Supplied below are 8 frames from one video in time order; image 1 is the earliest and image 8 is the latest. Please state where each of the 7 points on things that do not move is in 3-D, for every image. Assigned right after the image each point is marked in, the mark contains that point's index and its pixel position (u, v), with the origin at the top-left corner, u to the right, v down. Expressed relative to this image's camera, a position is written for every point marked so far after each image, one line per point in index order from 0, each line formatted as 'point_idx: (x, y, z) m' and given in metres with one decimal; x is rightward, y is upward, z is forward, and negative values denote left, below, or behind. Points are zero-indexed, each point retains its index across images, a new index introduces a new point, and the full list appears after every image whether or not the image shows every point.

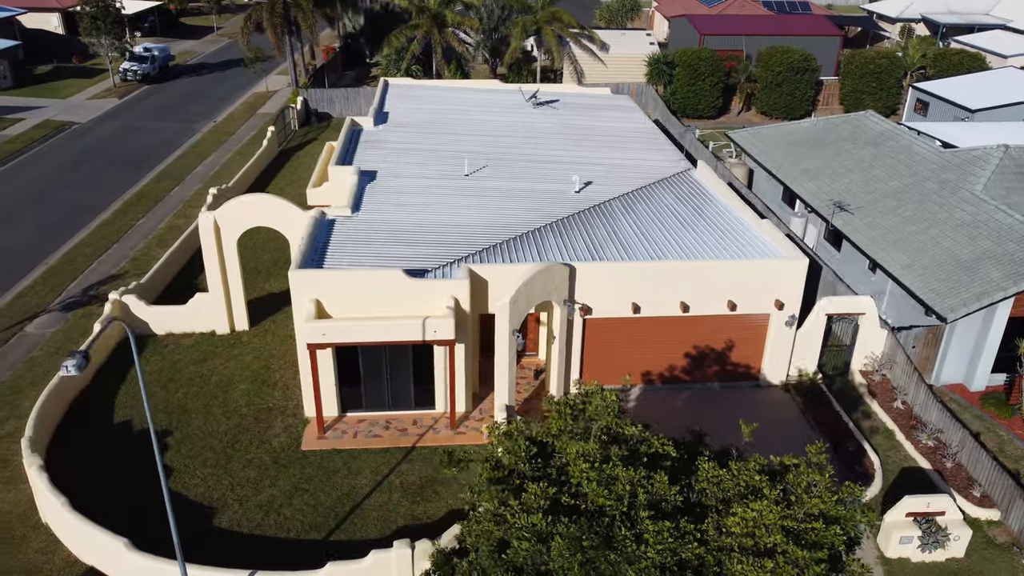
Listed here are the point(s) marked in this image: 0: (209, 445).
0: (-6.9, -3.6, +18.4) m
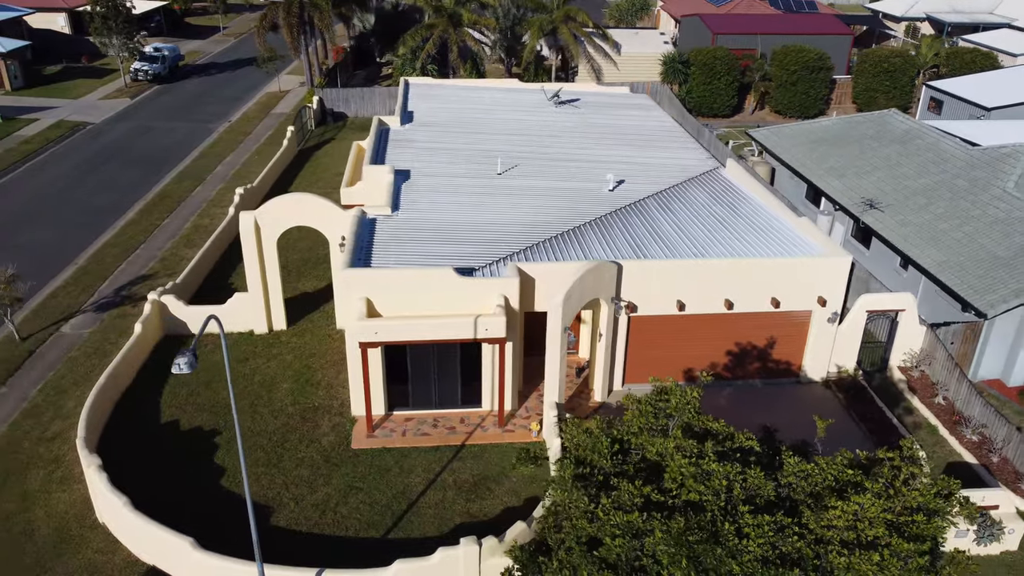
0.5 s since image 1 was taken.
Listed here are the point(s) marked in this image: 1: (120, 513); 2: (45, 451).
0: (-5.8, -3.6, +18.4) m
1: (-7.3, -4.2, +15.2) m
2: (-10.5, -3.7, +18.3) m
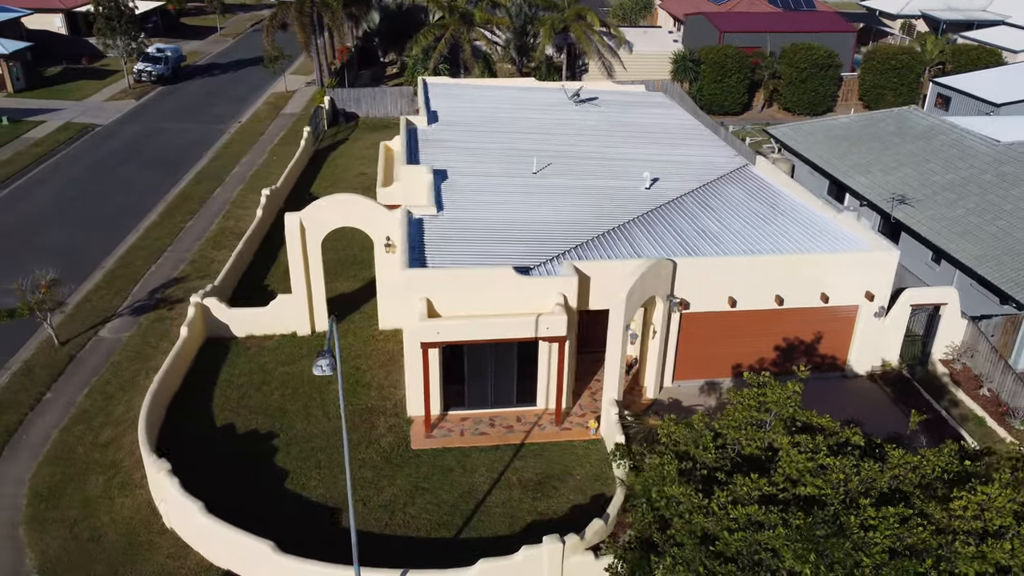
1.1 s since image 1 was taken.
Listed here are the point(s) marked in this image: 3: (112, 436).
0: (-4.4, -3.6, +18.4) m
1: (-5.9, -4.3, +15.1) m
2: (-9.2, -3.8, +18.1) m
3: (-9.3, -3.5, +18.8) m
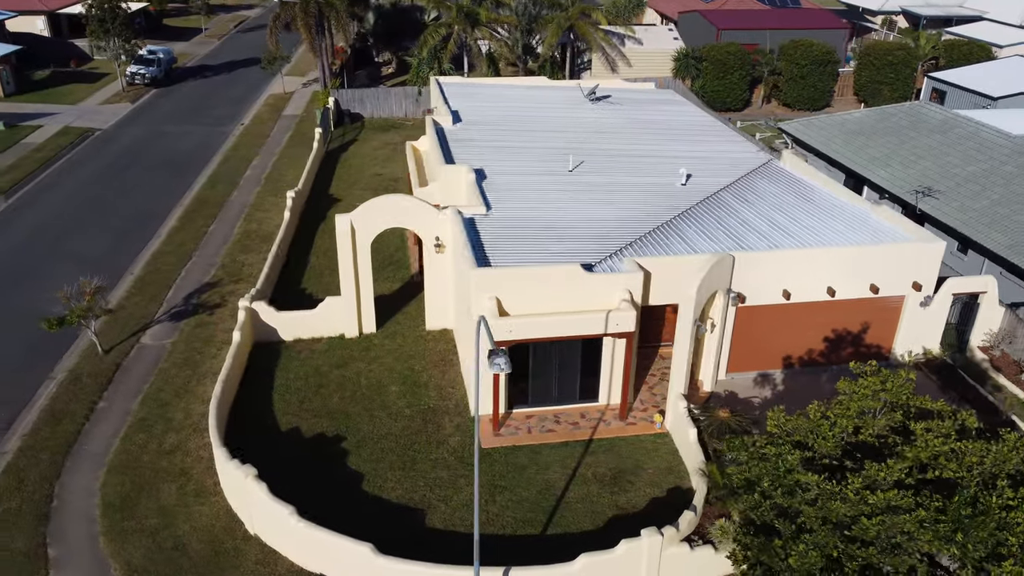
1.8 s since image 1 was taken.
0: (-2.8, -3.6, +18.3) m
1: (-4.1, -4.4, +15.0) m
2: (-7.6, -3.9, +17.9) m
3: (-7.7, -3.6, +18.5) m
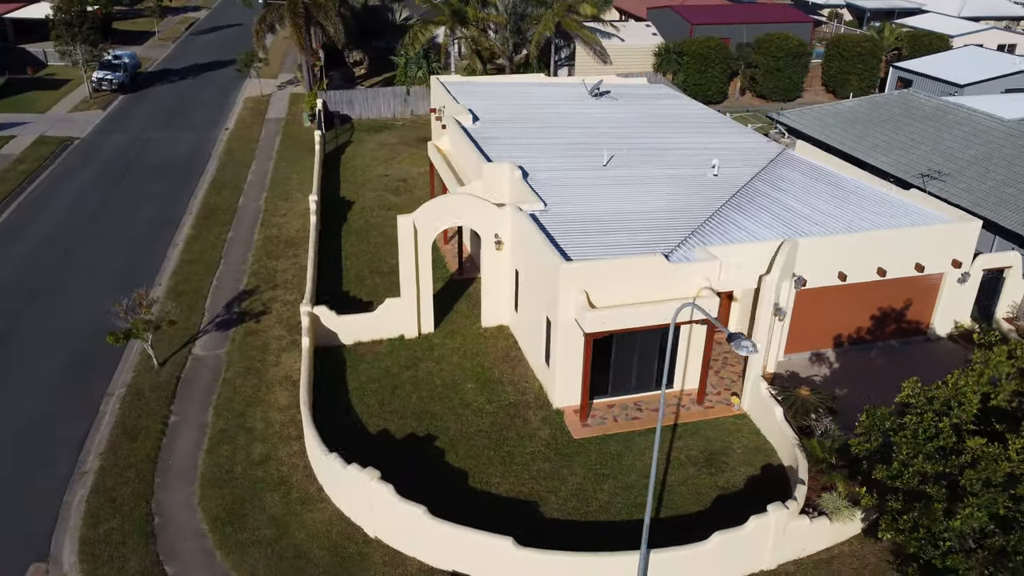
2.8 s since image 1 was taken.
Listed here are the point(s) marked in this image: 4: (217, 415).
0: (-0.7, -3.6, +18.5) m
1: (-1.7, -4.4, +15.0) m
2: (-5.4, -4.0, +17.6) m
3: (-5.6, -3.7, +18.2) m
4: (-7.1, -3.1, +19.5) m
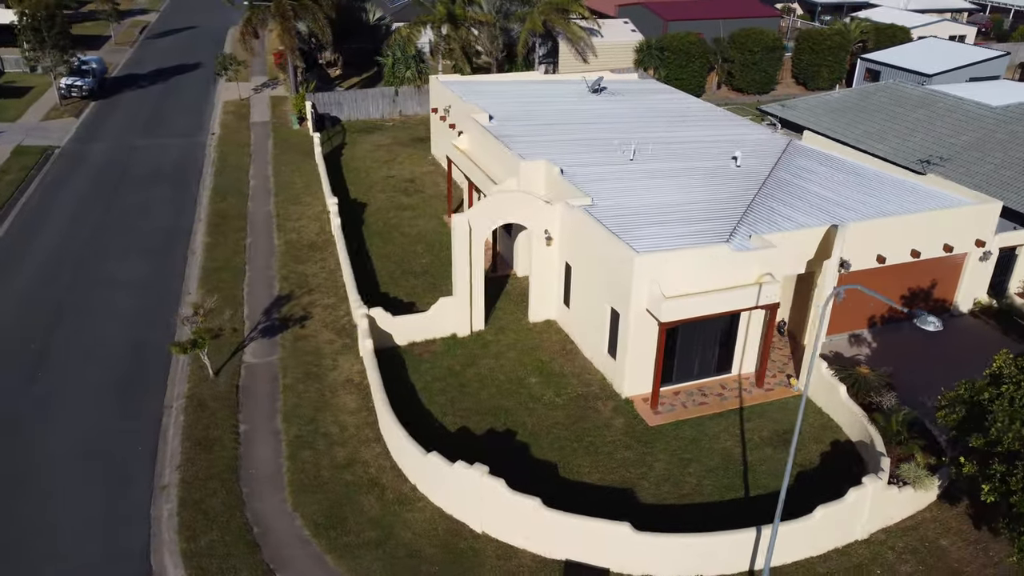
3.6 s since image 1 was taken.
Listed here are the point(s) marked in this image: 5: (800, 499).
0: (+1.1, -3.4, +18.8) m
1: (+0.5, -4.3, +15.3) m
2: (-3.4, -4.1, +17.6) m
3: (-3.7, -3.8, +18.2) m
4: (-5.4, -3.2, +19.3) m
5: (+6.1, -4.4, +17.1) m
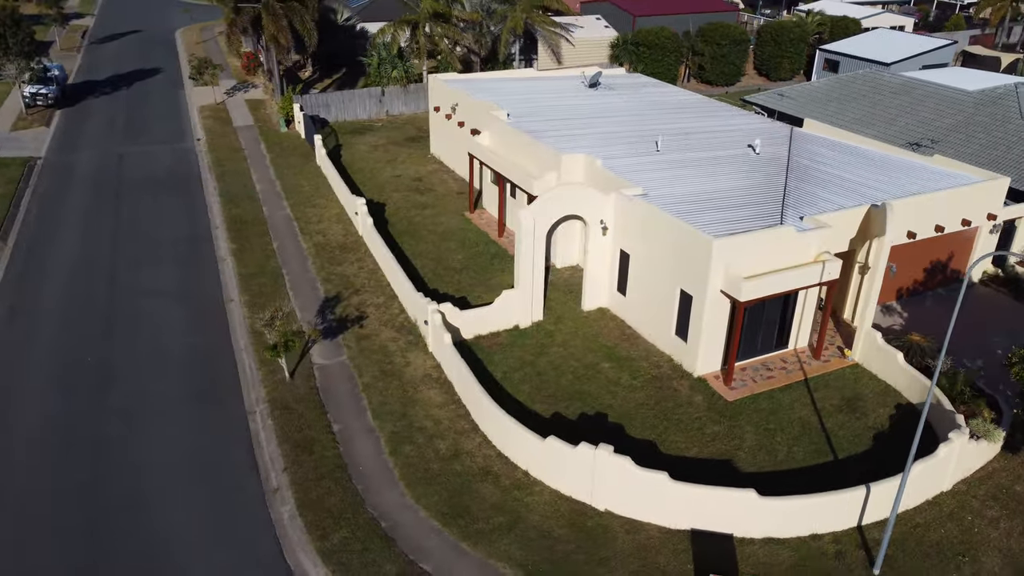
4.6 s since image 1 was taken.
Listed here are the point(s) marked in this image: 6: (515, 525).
0: (+3.3, -3.1, +19.6) m
1: (+3.0, -4.0, +16.0) m
2: (-1.1, -4.0, +17.9) m
3: (-1.4, -3.7, +18.5) m
4: (-3.2, -3.1, +19.5) m
5: (+8.5, -3.9, +18.4) m
6: (+0.1, -4.8, +16.4) m
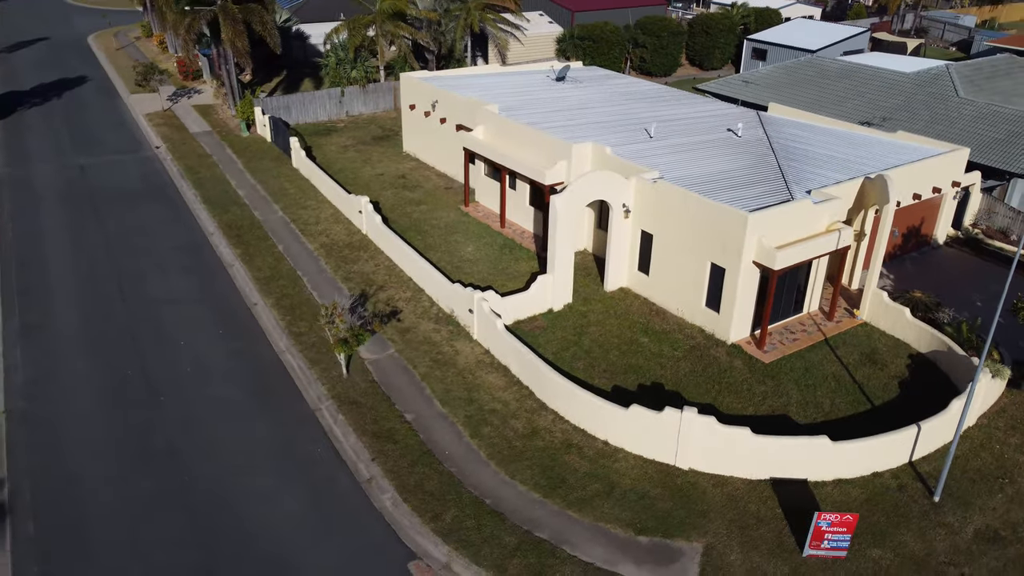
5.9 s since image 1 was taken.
0: (+4.9, -2.4, +21.0) m
1: (+5.1, -3.3, +17.4) m
2: (+0.8, -3.6, +18.8) m
3: (+0.4, -3.3, +19.3) m
4: (-1.6, -2.9, +20.1) m
5: (+10.2, -2.9, +20.4) m
6: (+2.2, -4.4, +17.4) m
